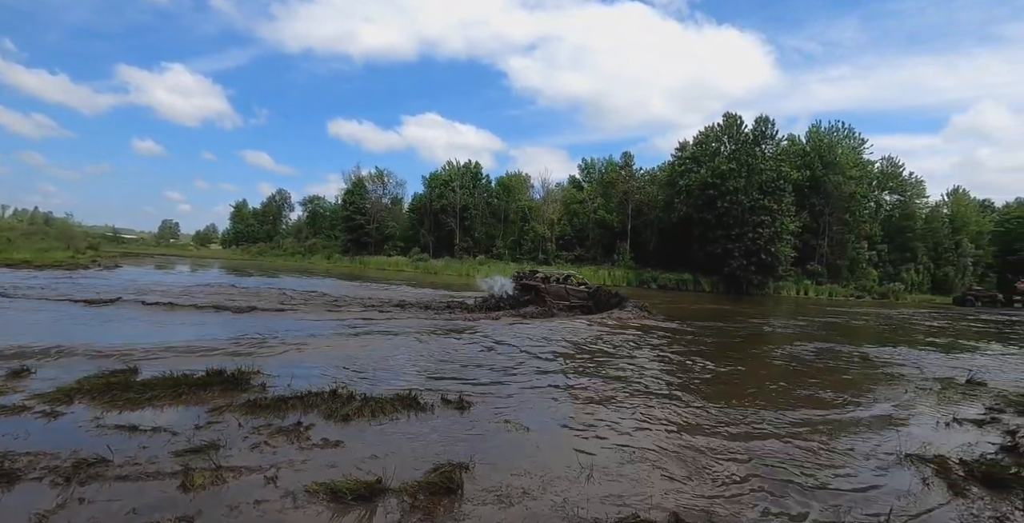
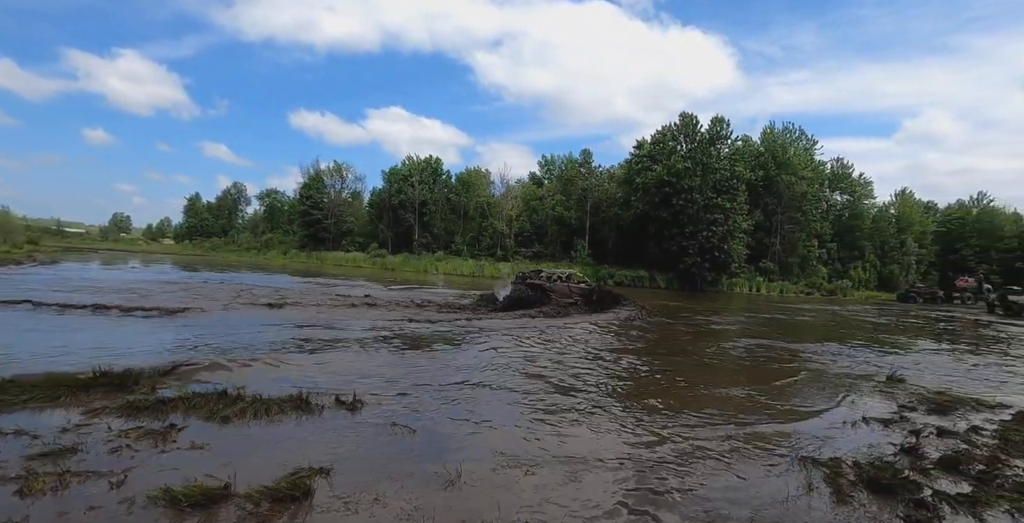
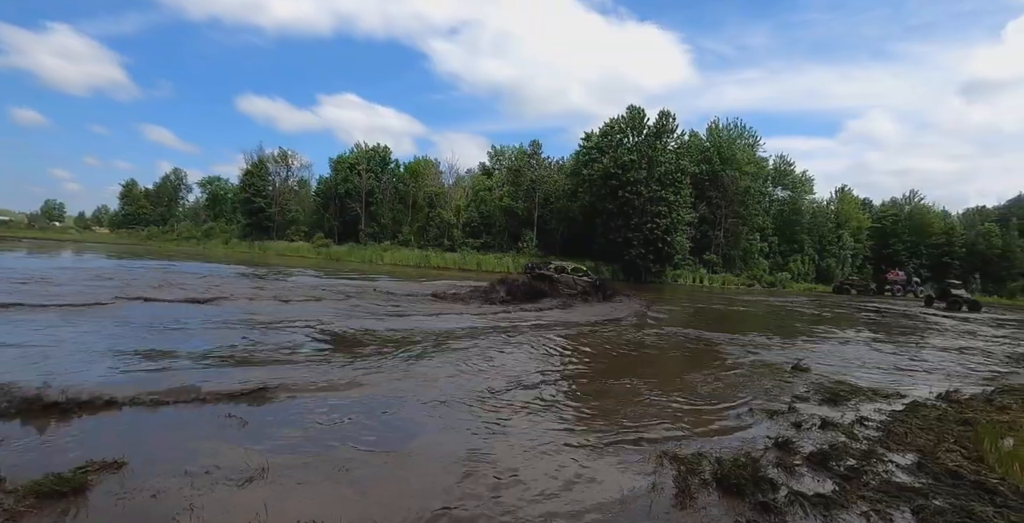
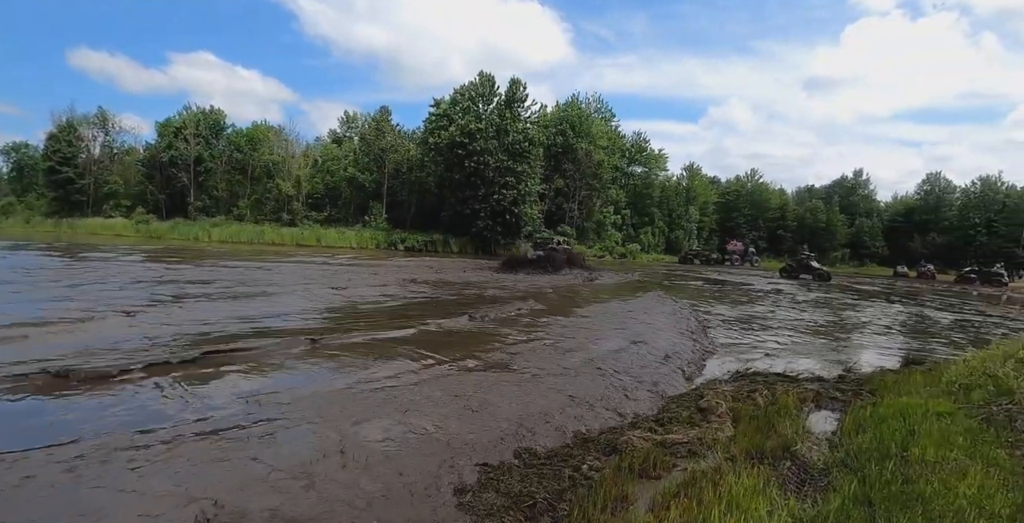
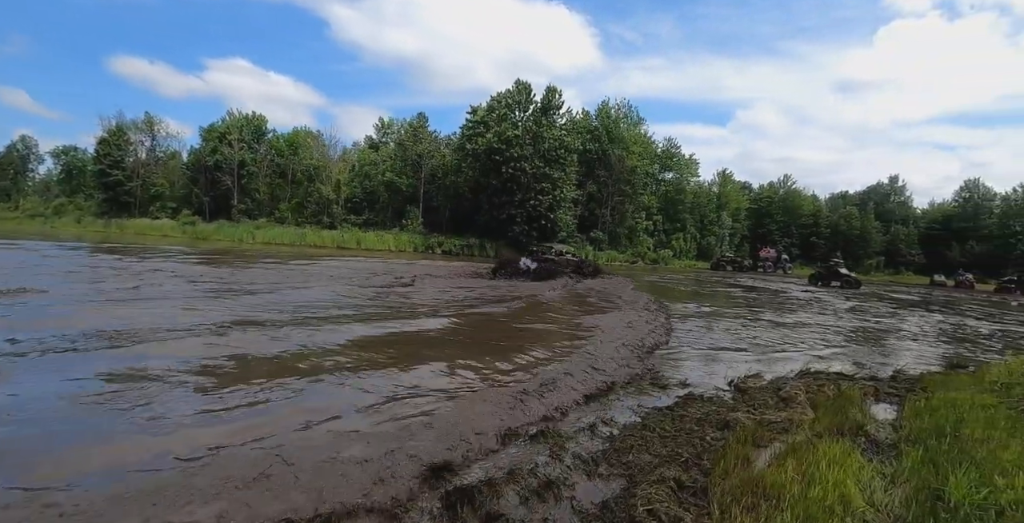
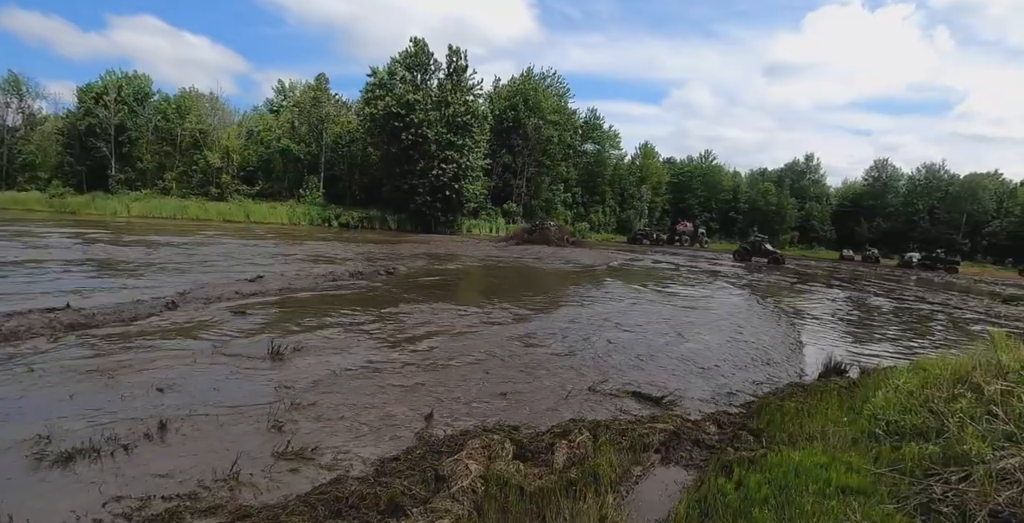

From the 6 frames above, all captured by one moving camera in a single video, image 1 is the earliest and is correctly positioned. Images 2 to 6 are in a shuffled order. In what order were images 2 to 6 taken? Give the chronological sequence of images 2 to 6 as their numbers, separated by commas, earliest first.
2, 3, 5, 4, 6
